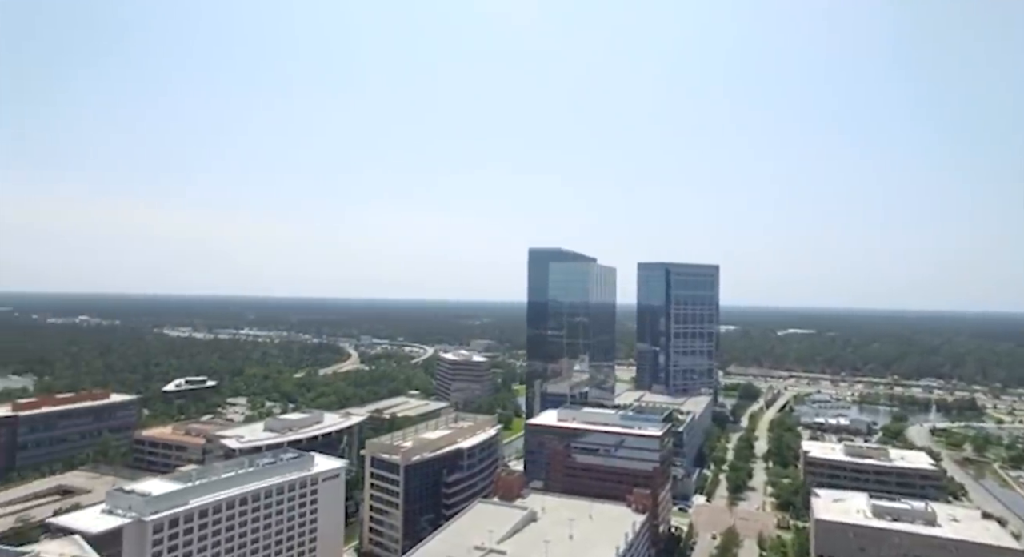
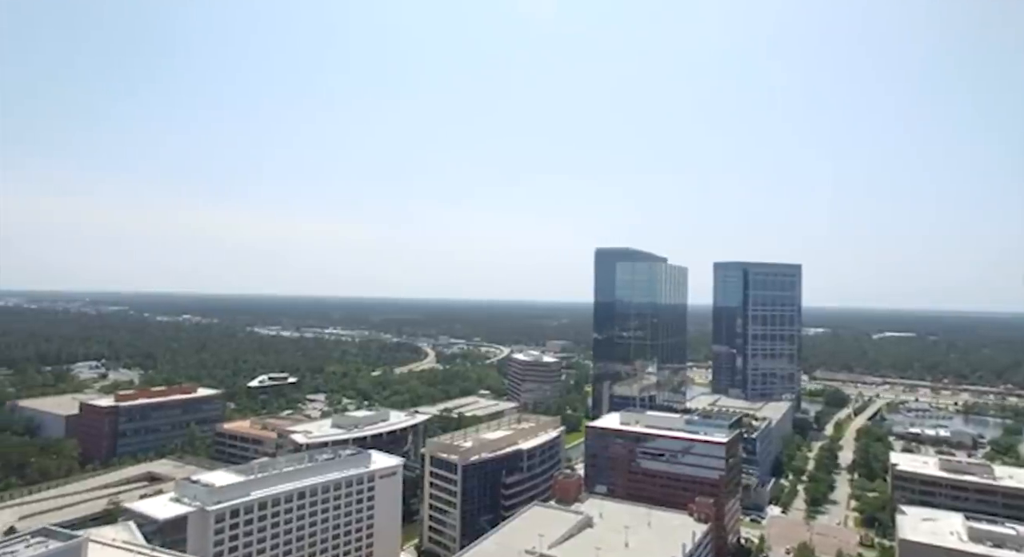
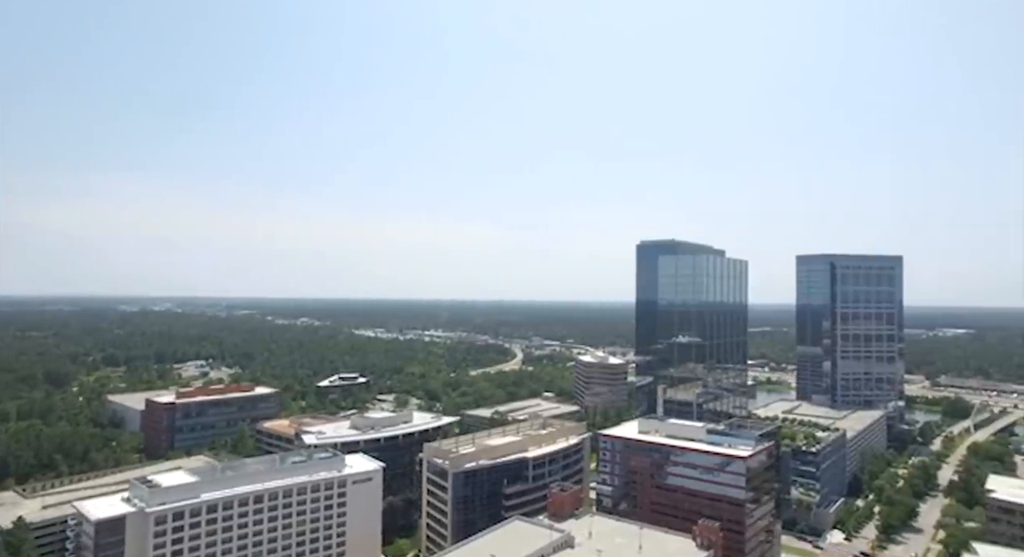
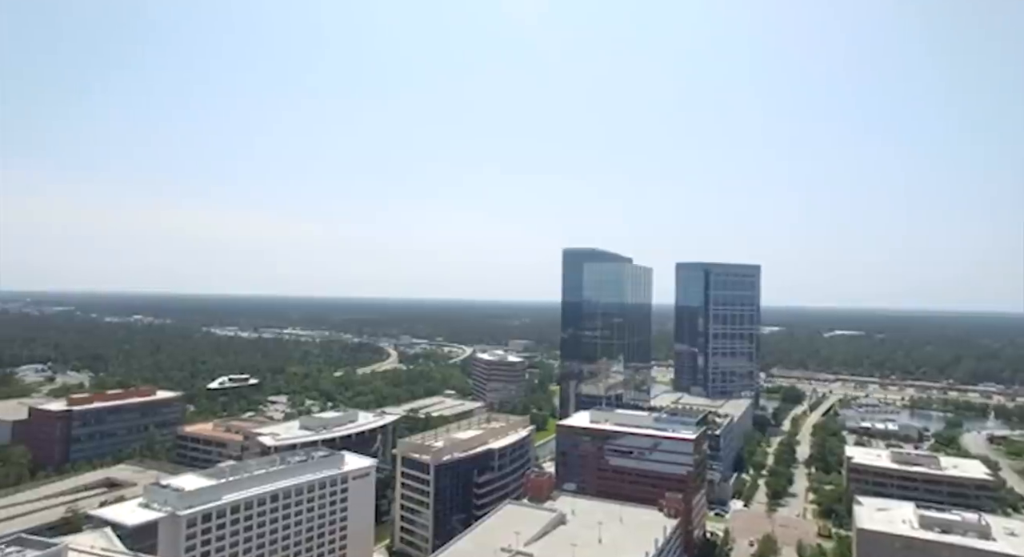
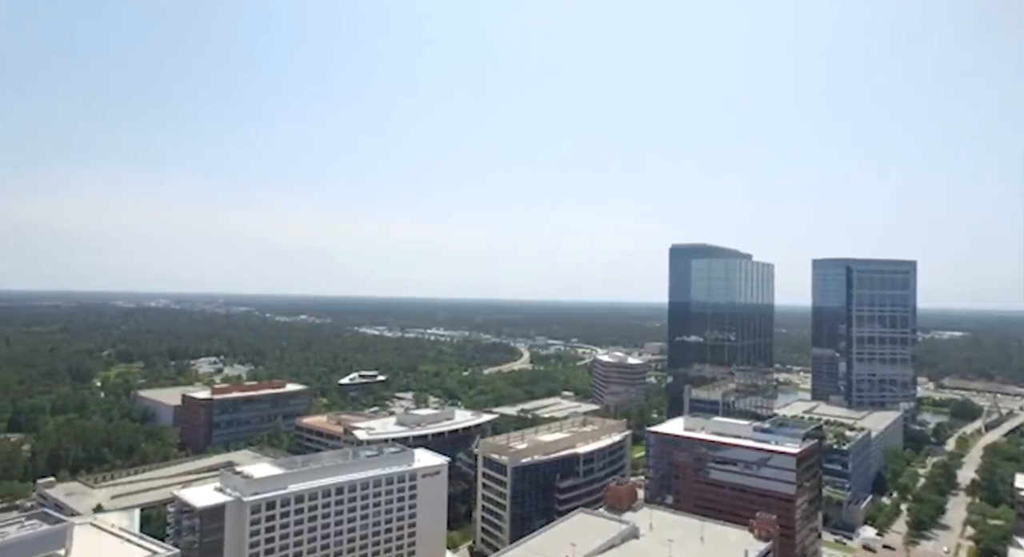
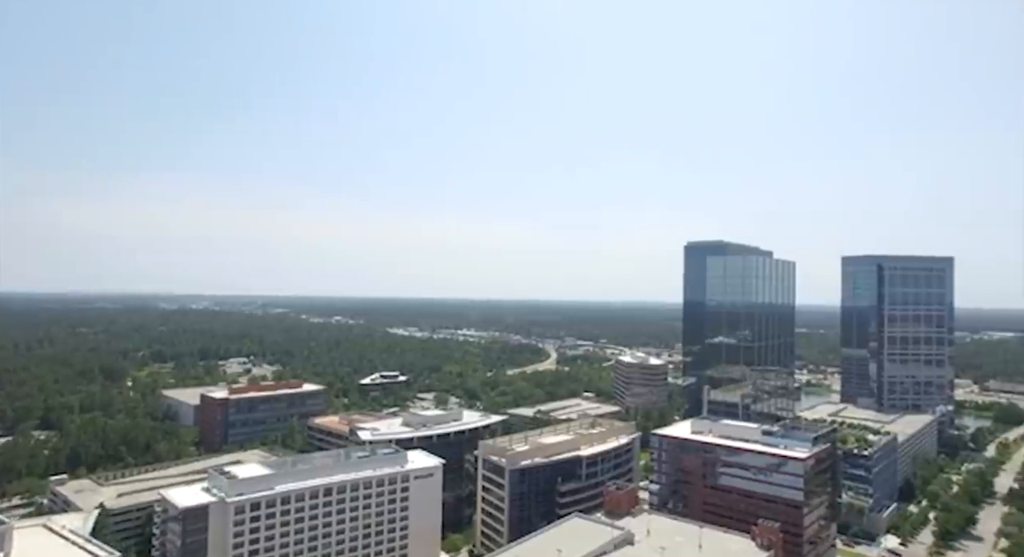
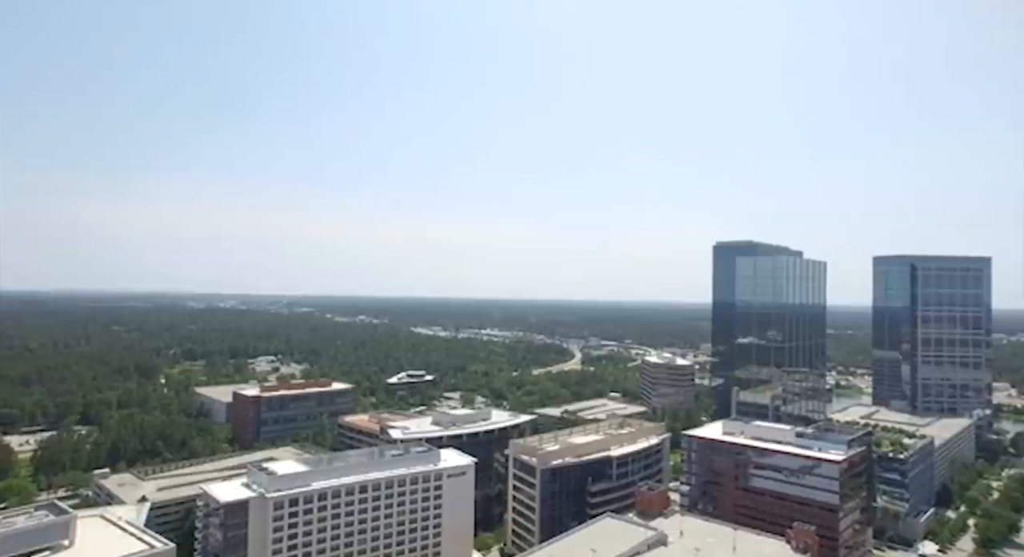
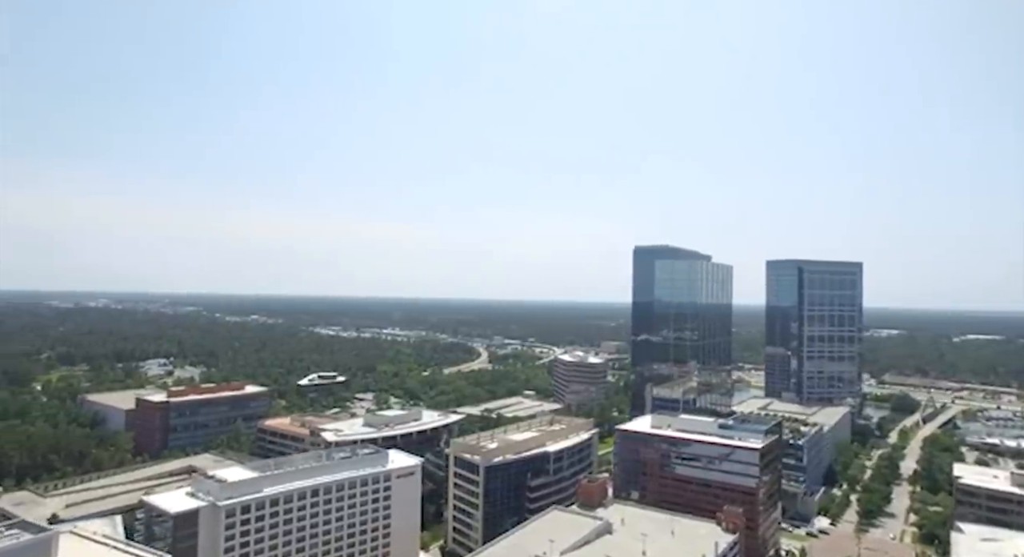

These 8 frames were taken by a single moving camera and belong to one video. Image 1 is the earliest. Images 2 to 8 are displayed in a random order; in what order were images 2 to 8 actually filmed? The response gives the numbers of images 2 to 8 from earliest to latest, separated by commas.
4, 2, 8, 5, 7, 6, 3
